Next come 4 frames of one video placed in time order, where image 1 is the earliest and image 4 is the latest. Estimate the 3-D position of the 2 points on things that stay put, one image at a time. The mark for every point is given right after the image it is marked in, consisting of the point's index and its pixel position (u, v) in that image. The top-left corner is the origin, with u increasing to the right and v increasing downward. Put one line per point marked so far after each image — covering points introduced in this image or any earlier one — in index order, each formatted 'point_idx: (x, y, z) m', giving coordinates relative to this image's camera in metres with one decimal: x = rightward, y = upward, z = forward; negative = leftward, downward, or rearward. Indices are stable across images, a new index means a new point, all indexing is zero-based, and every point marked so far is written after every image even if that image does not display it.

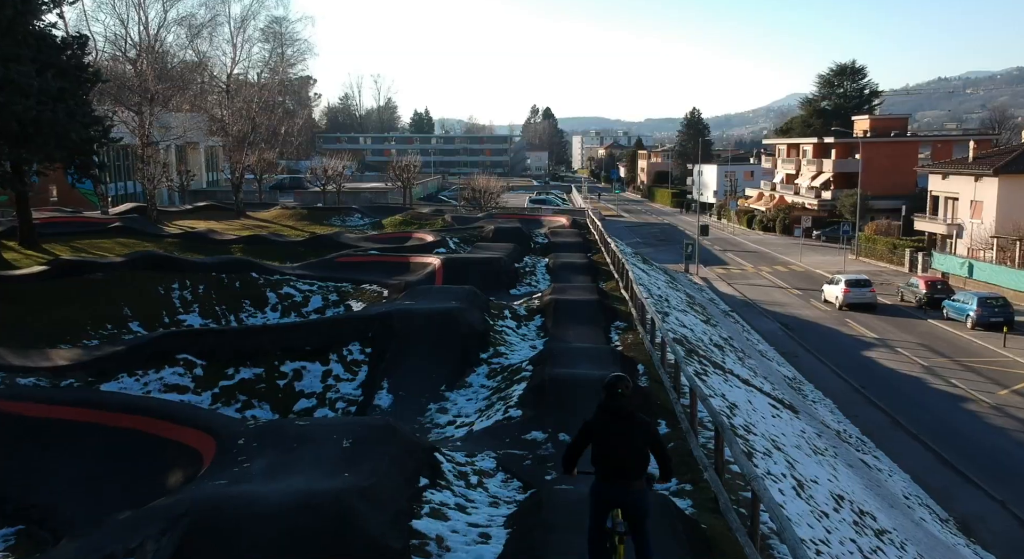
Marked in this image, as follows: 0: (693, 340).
0: (+3.3, -1.1, +14.5) m
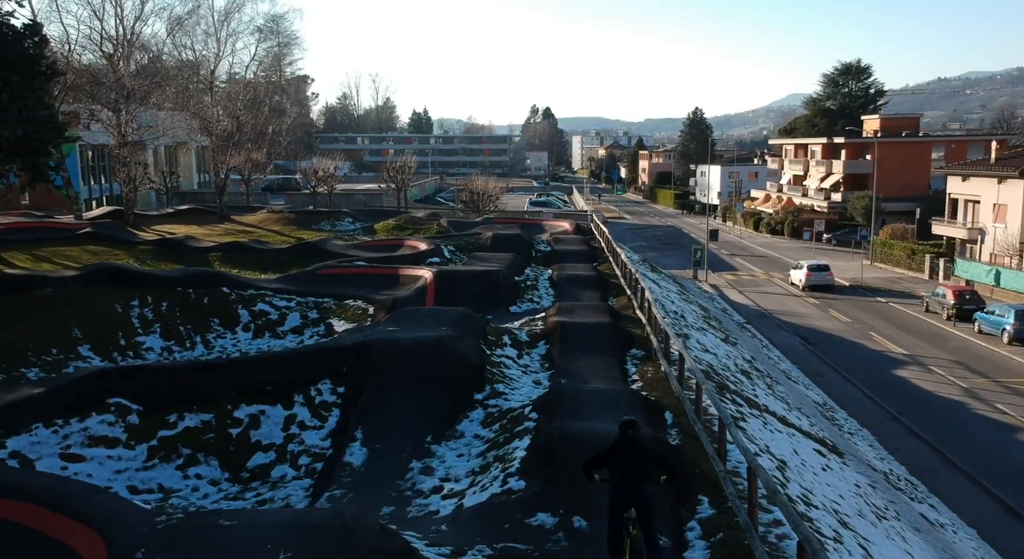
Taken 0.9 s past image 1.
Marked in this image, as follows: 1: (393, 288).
0: (+3.3, -1.4, +12.6) m
1: (-2.6, -0.2, +17.5) m
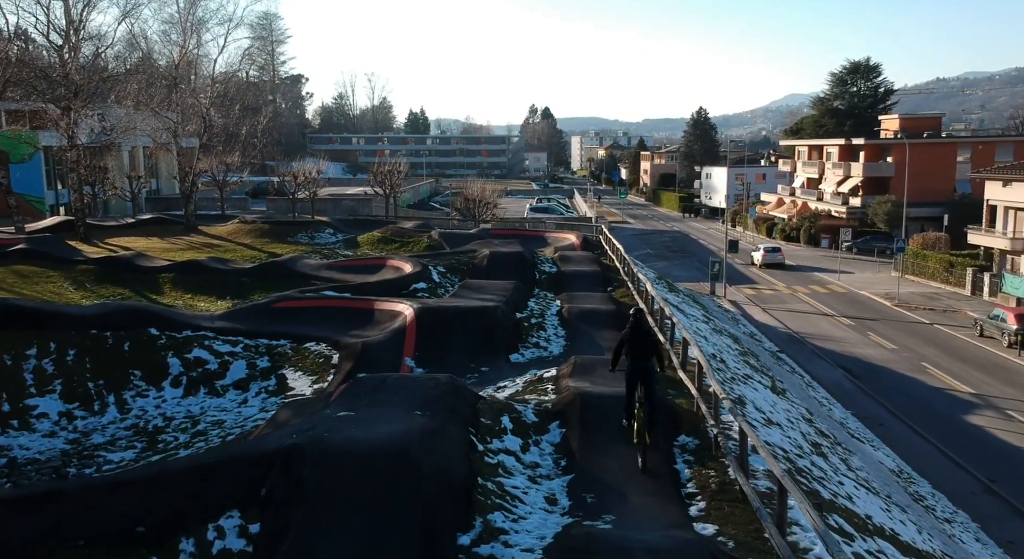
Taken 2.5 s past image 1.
0: (+3.3, -2.0, +9.3) m
1: (-2.6, -0.8, +14.2) m
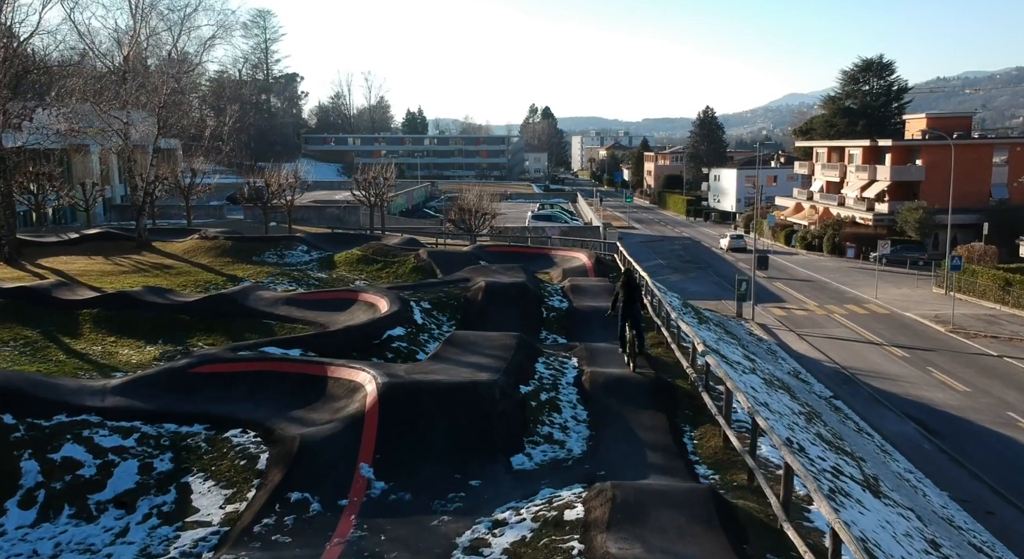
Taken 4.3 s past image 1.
0: (+3.3, -2.8, +5.6) m
1: (-2.5, -1.5, +10.4) m
